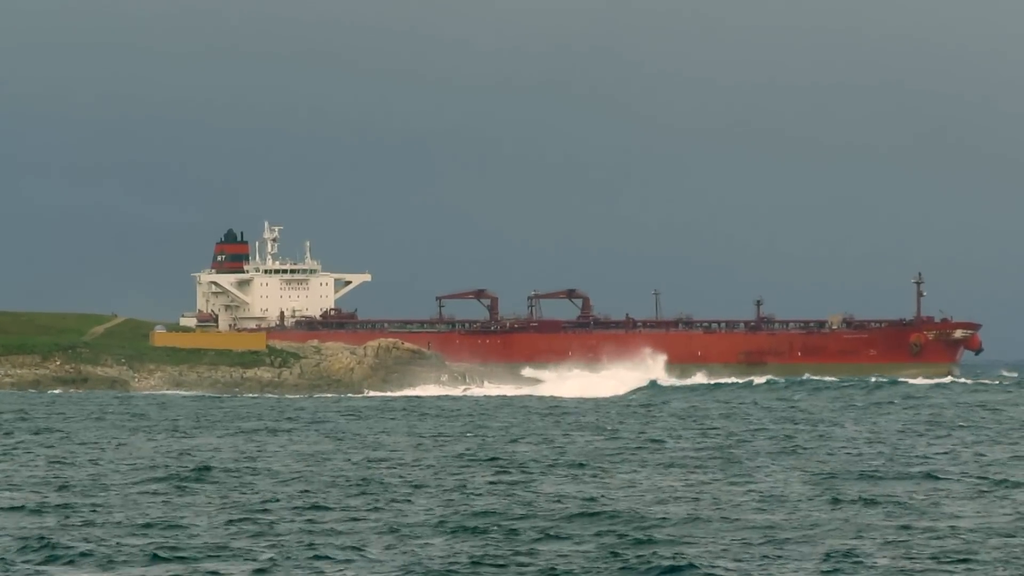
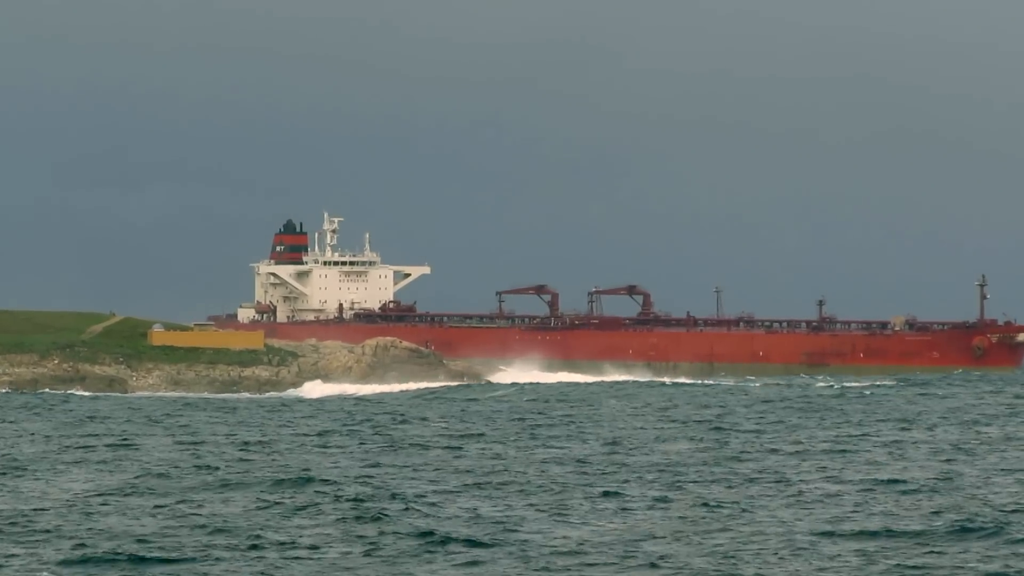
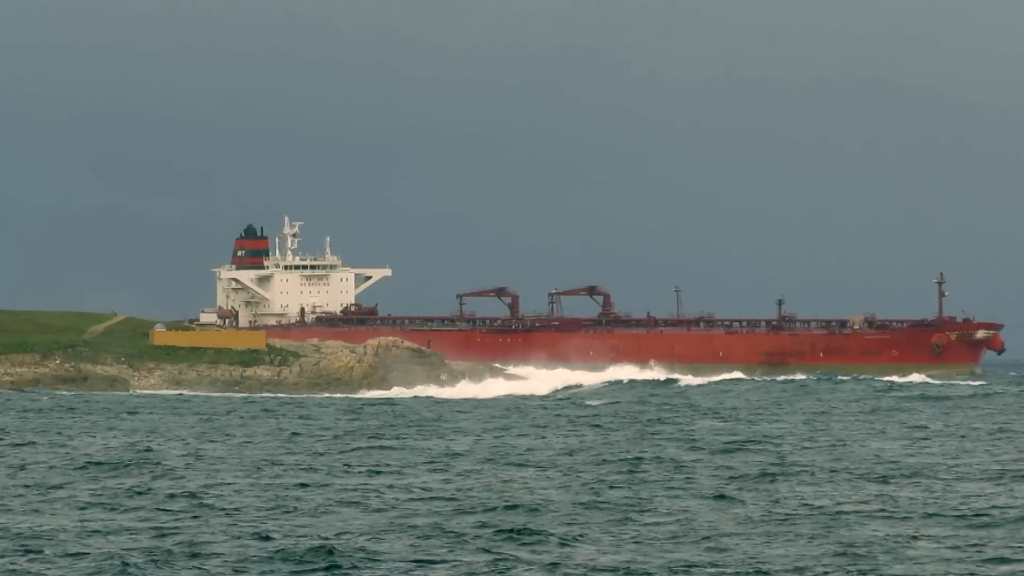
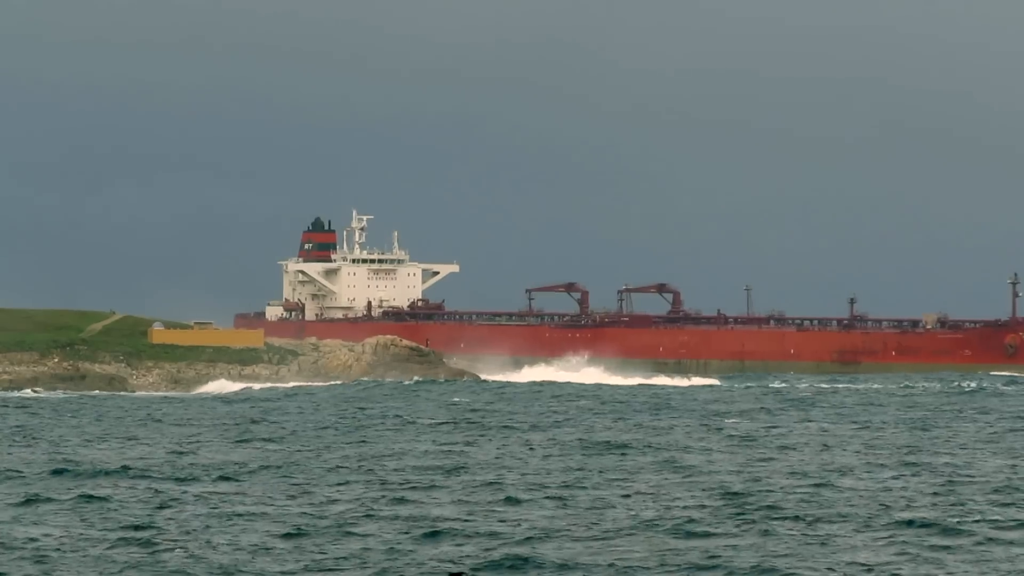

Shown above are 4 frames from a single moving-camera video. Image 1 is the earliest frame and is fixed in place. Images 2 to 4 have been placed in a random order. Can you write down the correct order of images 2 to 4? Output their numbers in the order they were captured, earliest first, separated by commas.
3, 2, 4
